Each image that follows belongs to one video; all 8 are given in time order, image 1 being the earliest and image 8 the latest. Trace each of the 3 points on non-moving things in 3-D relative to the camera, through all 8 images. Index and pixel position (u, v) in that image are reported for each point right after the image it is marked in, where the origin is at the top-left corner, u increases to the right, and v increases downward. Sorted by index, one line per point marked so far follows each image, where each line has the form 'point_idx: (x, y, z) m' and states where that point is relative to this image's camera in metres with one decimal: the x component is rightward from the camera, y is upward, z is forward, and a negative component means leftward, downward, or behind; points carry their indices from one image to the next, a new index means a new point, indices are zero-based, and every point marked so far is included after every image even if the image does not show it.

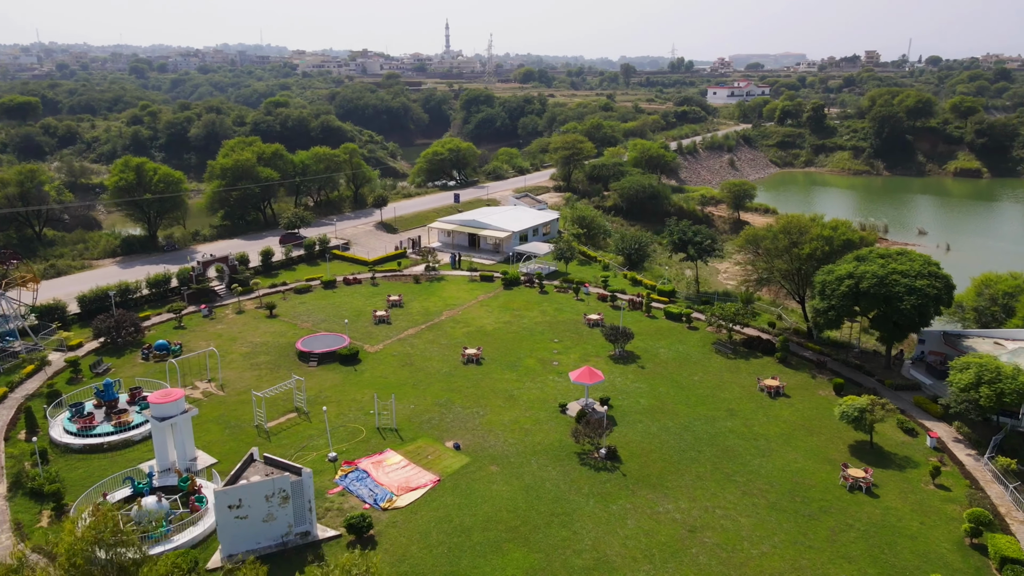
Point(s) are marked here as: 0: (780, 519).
0: (+7.5, -6.4, +19.9) m
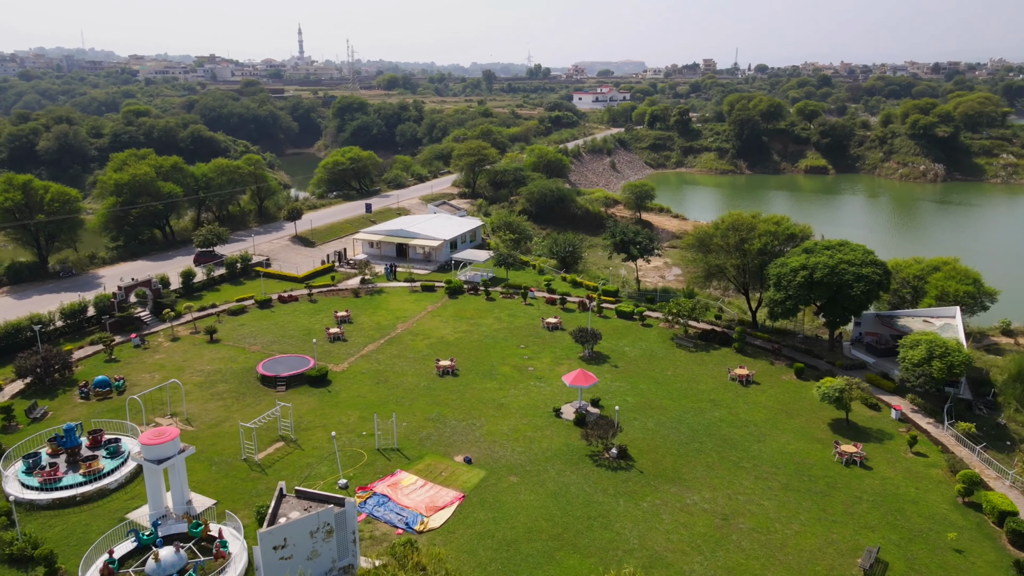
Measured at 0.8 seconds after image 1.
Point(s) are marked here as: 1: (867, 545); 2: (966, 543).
0: (+8.4, -6.2, +21.1) m
1: (+9.5, -6.8, +19.1) m
2: (+12.1, -6.8, +19.0) m
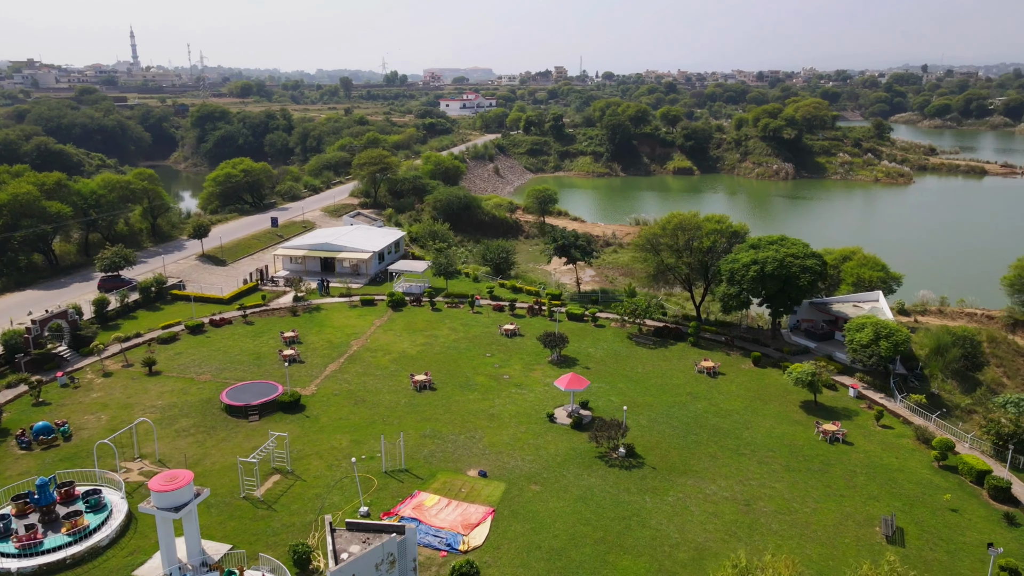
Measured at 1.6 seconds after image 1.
0: (+9.2, -6.0, +22.6) m
1: (+10.6, -6.5, +20.8) m
2: (+13.2, -6.3, +21.2) m
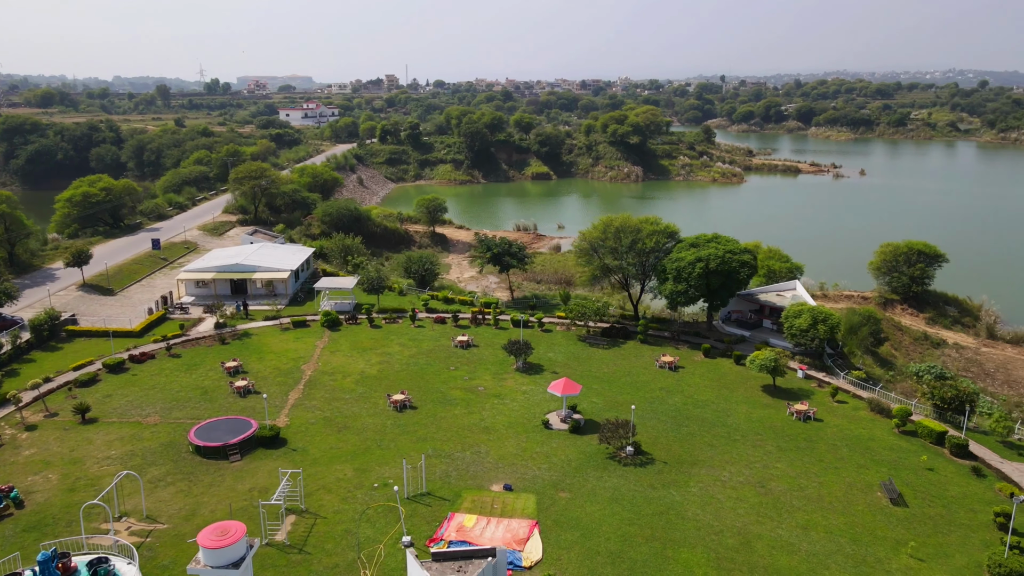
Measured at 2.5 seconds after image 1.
0: (+9.7, -5.7, +24.5) m
1: (+11.5, -6.1, +23.0) m
2: (+13.9, -5.8, +24.0) m
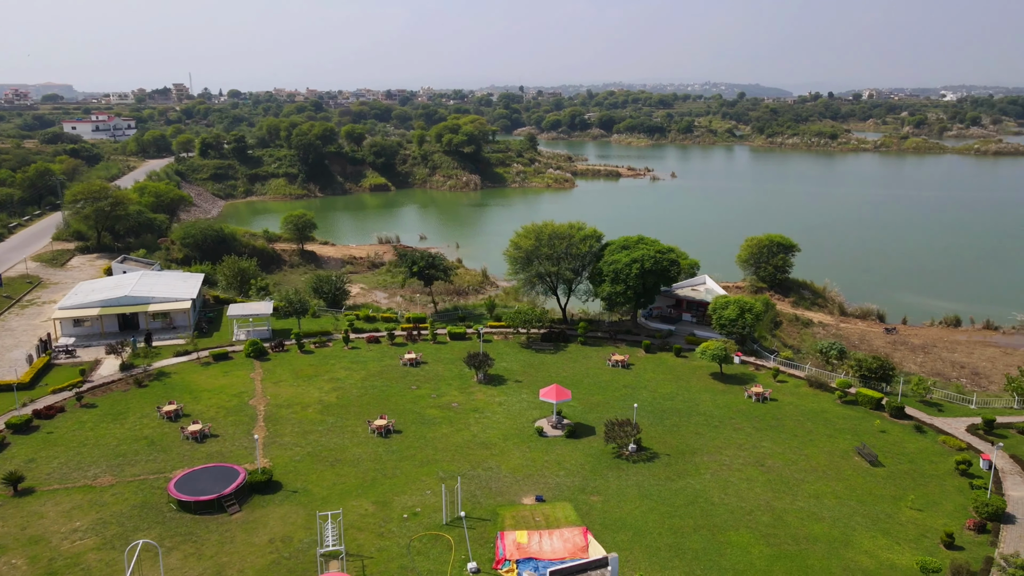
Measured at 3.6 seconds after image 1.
0: (+9.8, -5.4, +26.8) m
1: (+11.9, -5.7, +25.9) m
2: (+14.0, -5.2, +27.4) m
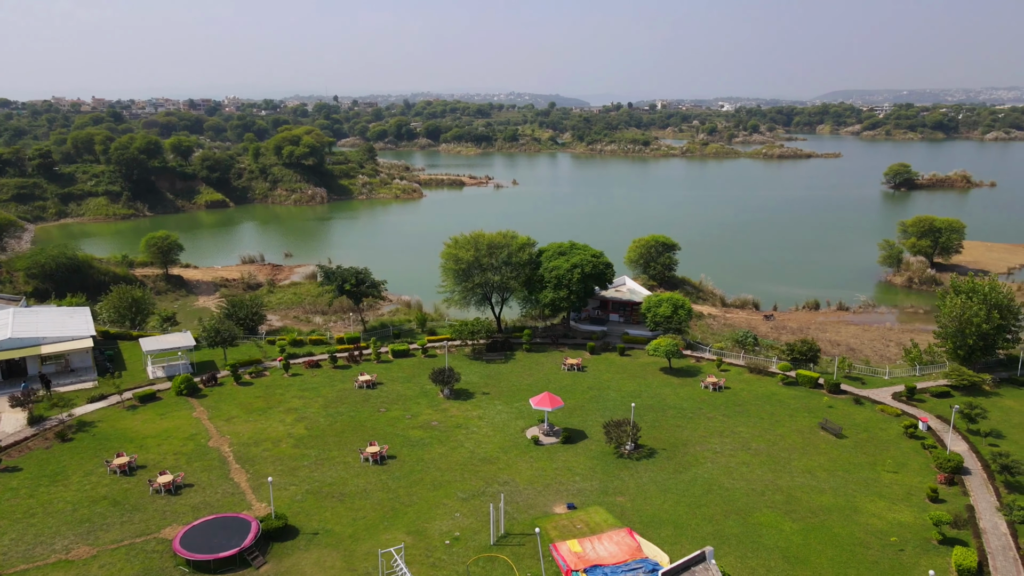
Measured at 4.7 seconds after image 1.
0: (+9.3, -5.2, +28.9) m
1: (+11.6, -5.3, +28.5) m
2: (+13.2, -4.8, +30.5) m
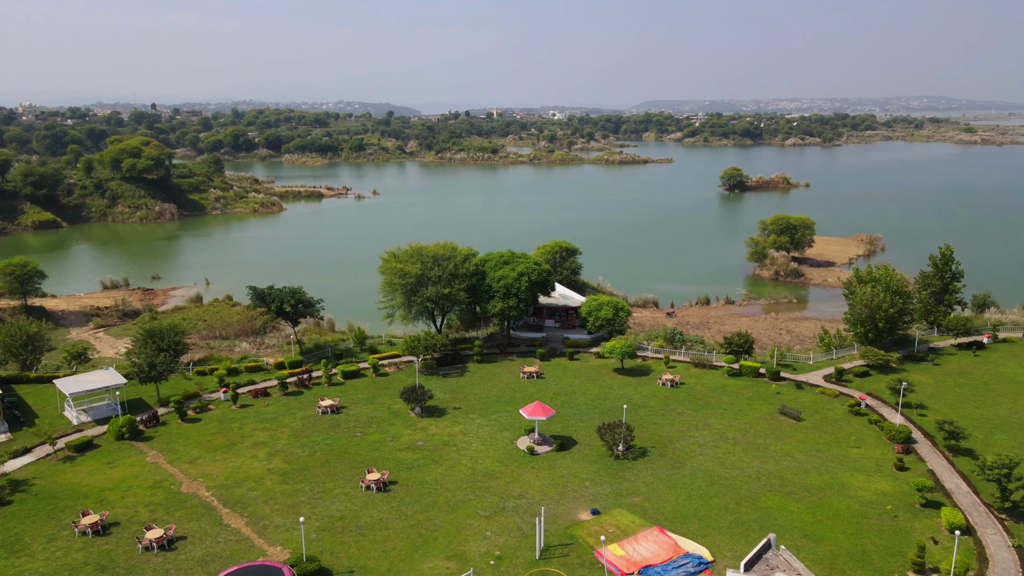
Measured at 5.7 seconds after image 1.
0: (+8.4, -5.2, +30.6) m
1: (+10.8, -5.2, +30.7) m
2: (+11.9, -4.6, +33.0) m
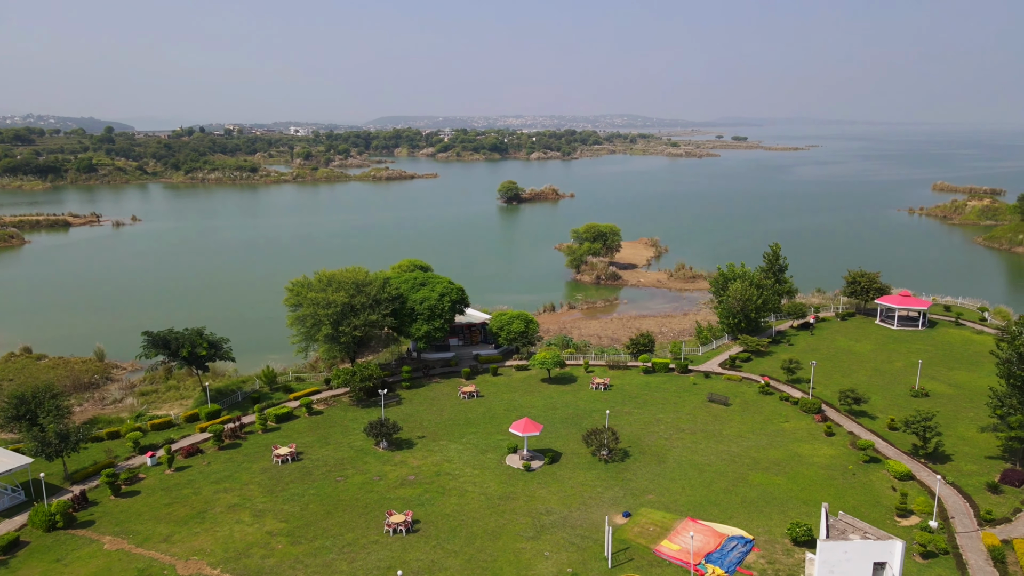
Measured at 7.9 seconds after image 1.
0: (+6.5, -5.5, +33.2) m
1: (+8.7, -5.3, +34.0) m
2: (+8.9, -4.7, +36.6) m
